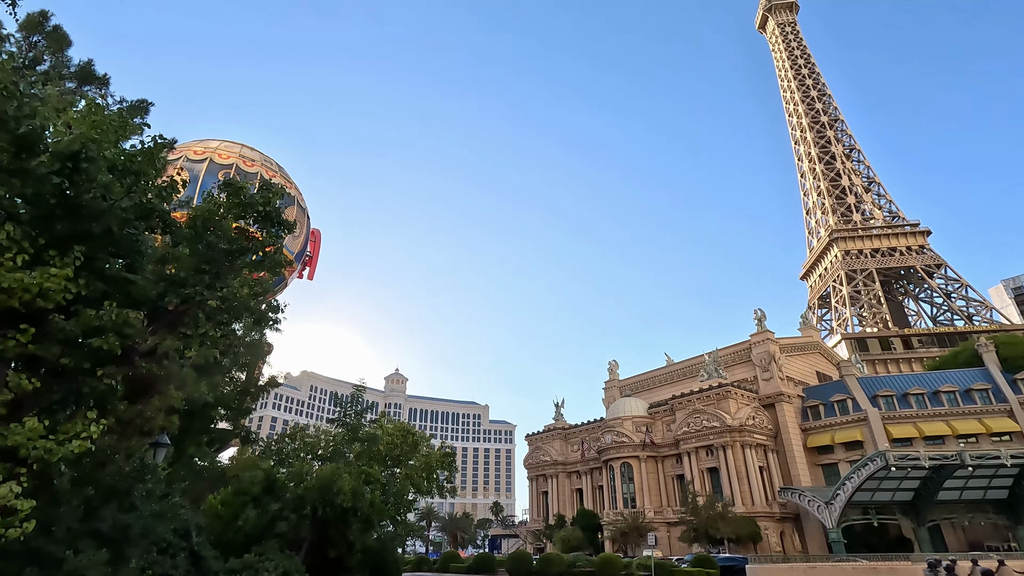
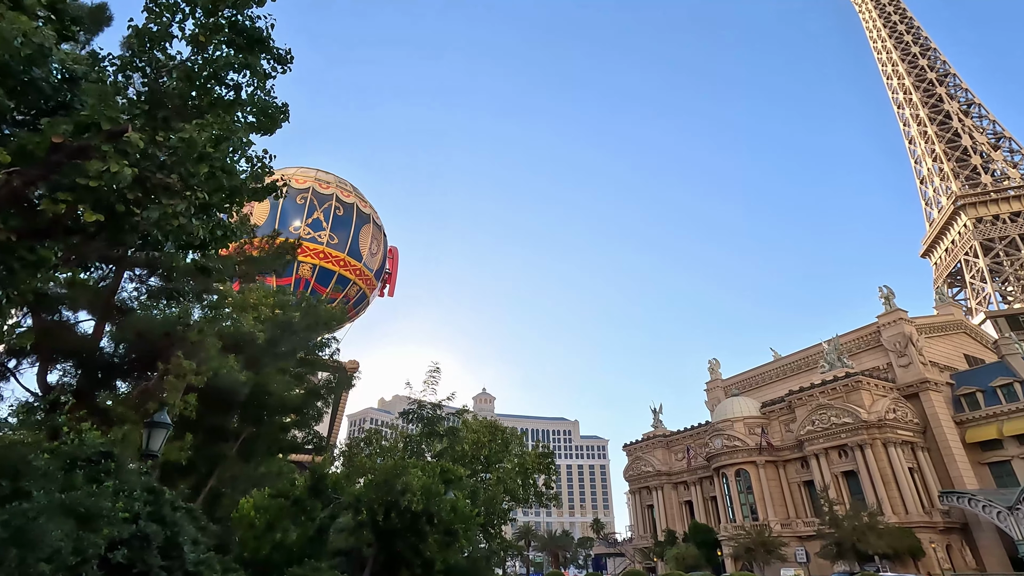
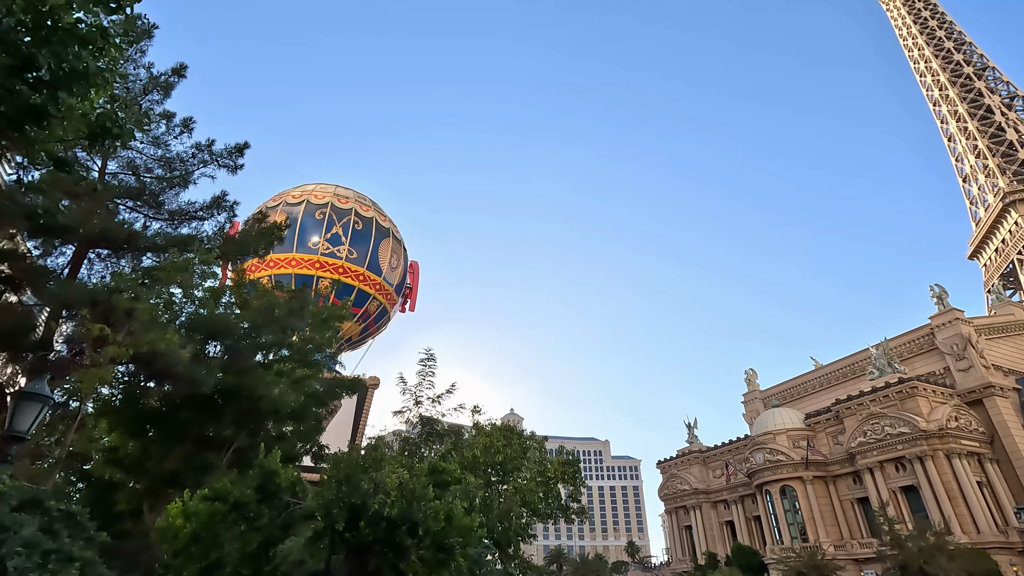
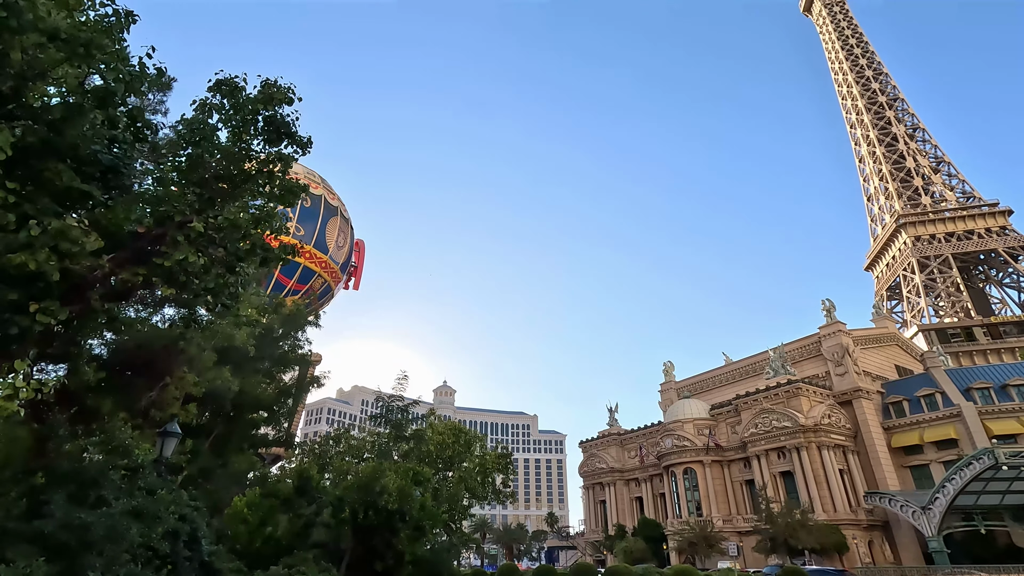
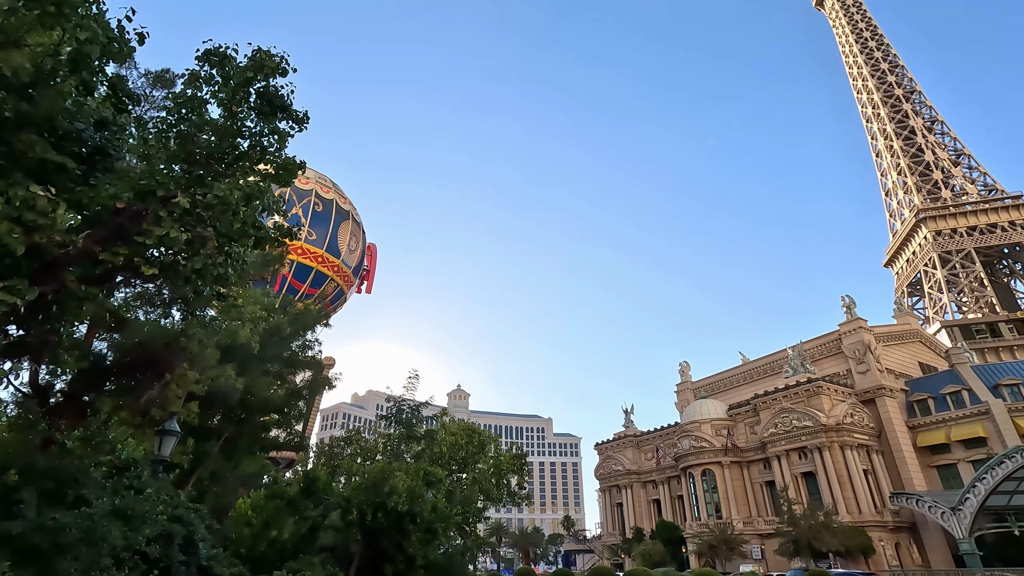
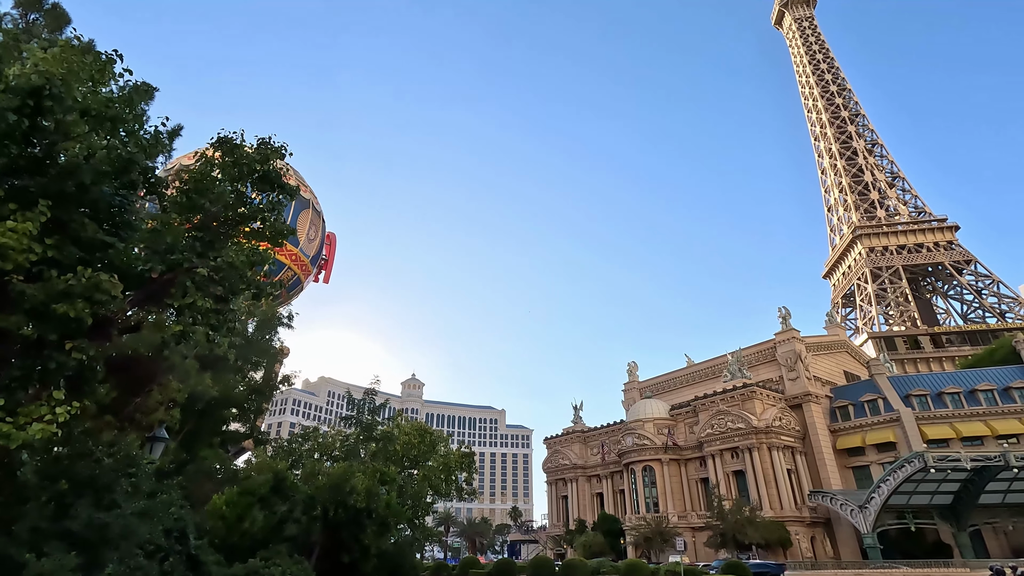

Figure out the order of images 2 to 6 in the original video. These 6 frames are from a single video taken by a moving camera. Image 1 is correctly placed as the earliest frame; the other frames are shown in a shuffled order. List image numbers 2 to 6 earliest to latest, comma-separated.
6, 4, 5, 2, 3
